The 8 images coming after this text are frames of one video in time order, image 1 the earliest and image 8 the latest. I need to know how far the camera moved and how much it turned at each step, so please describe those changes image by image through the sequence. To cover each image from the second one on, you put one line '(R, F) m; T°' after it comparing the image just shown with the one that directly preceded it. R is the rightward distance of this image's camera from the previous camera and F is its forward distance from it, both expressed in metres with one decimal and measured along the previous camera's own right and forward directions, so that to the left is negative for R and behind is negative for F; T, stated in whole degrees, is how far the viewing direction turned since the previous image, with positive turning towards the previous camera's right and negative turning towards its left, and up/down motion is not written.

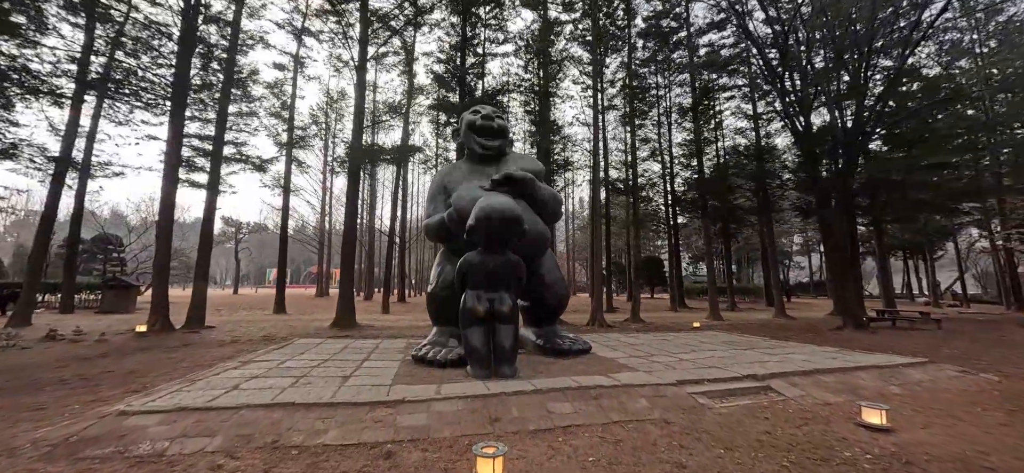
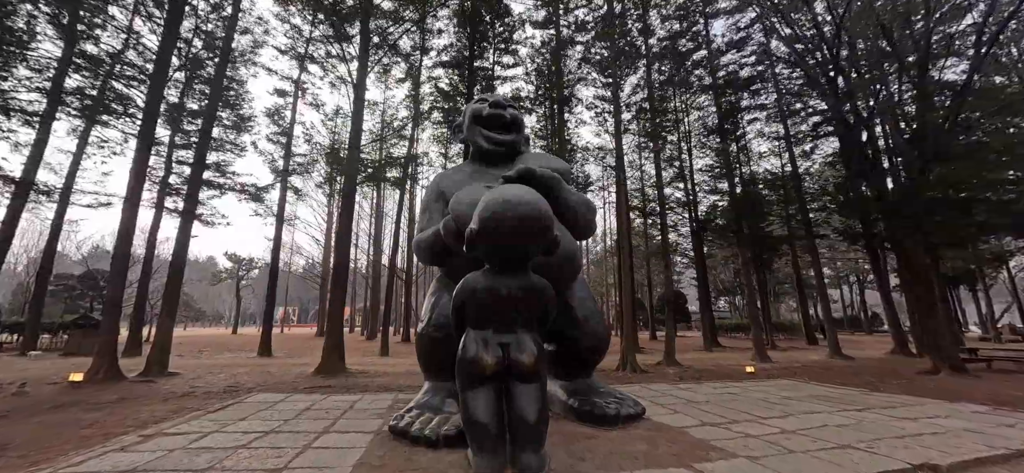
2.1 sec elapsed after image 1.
(-0.1, +0.8) m; -1°
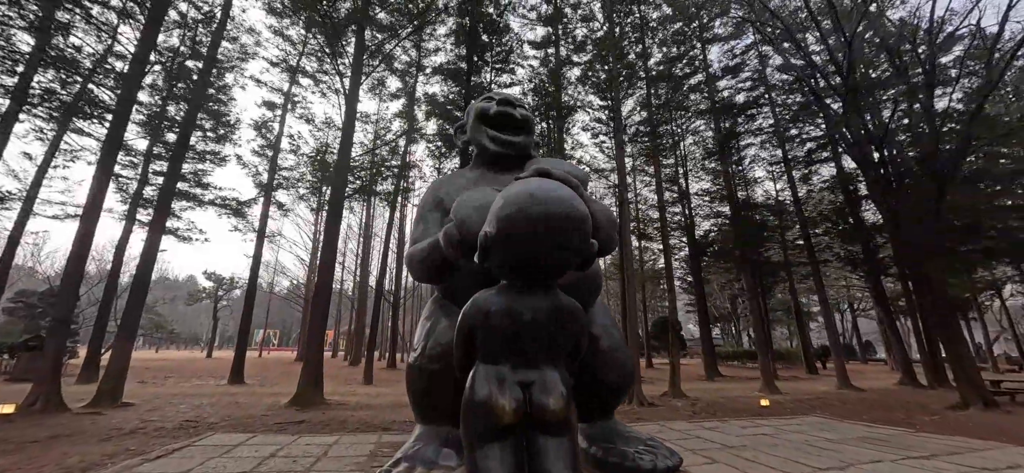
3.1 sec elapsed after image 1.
(-0.1, +0.4) m; +1°
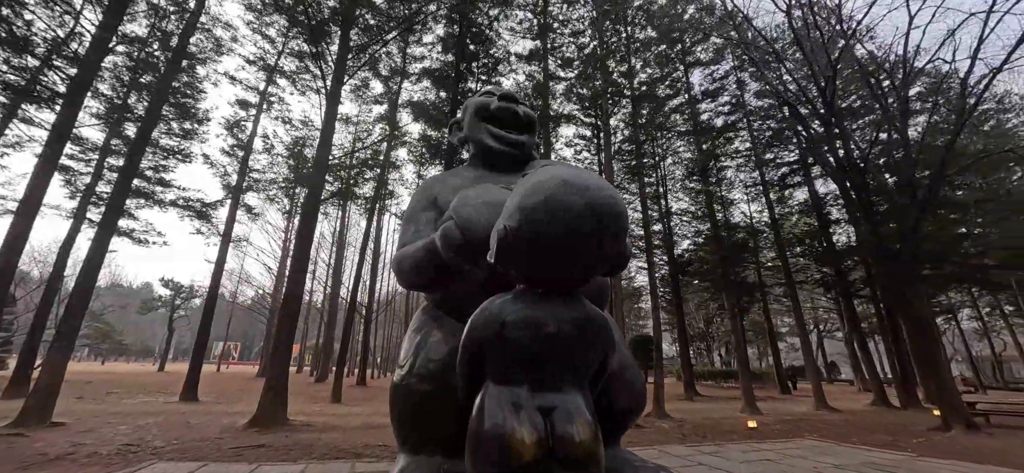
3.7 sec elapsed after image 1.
(-0.1, +0.2) m; +3°
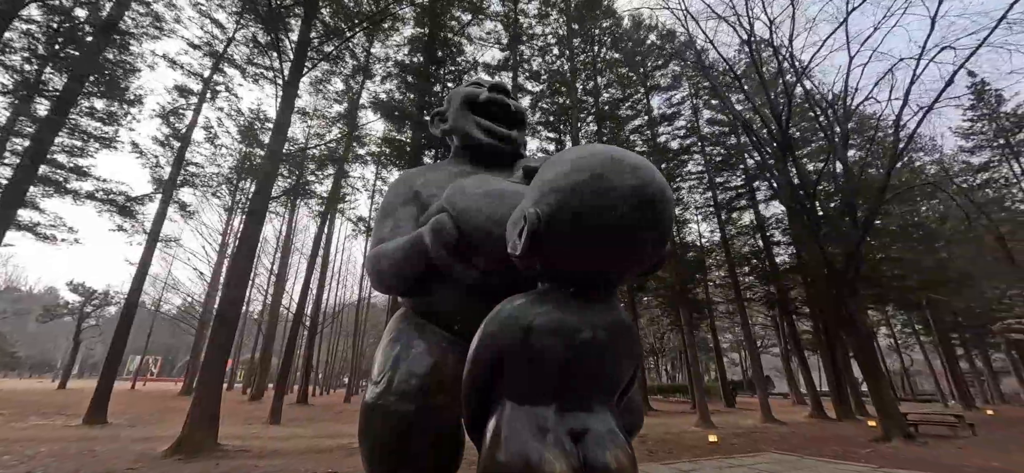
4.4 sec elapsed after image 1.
(-0.2, +0.2) m; +6°
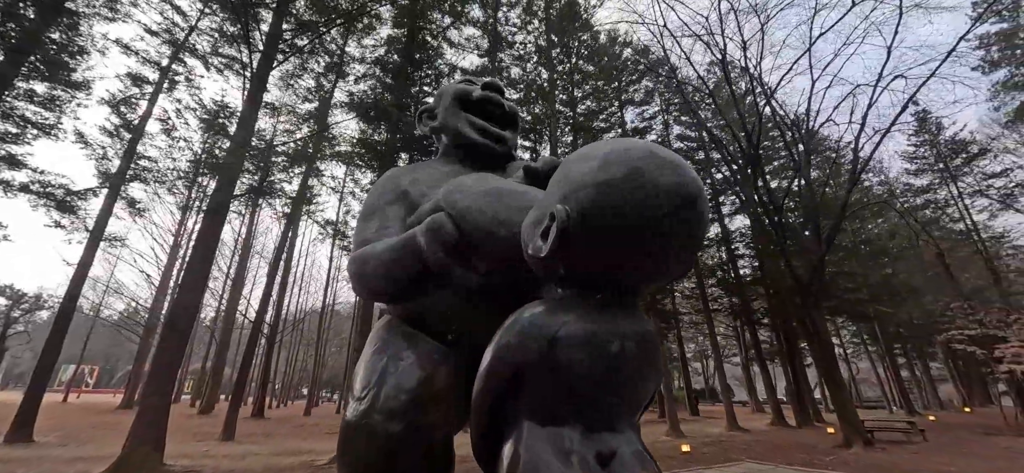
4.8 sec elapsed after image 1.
(-0.1, +0.1) m; +4°
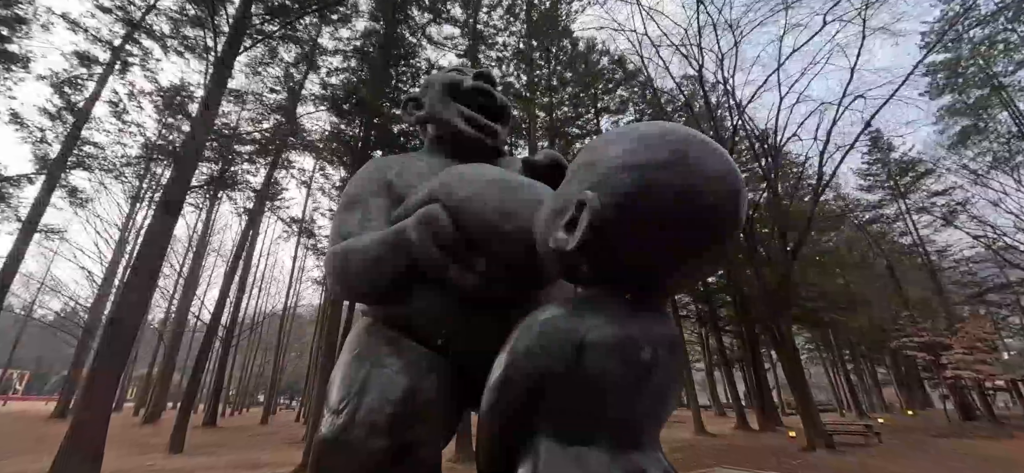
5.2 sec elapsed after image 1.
(-0.1, +0.1) m; +4°
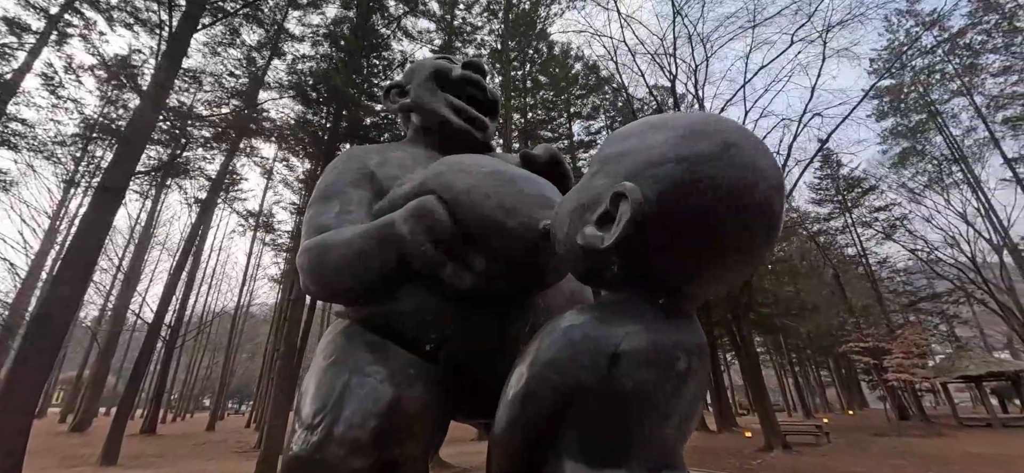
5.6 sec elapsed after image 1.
(-0.1, +0.1) m; +5°
